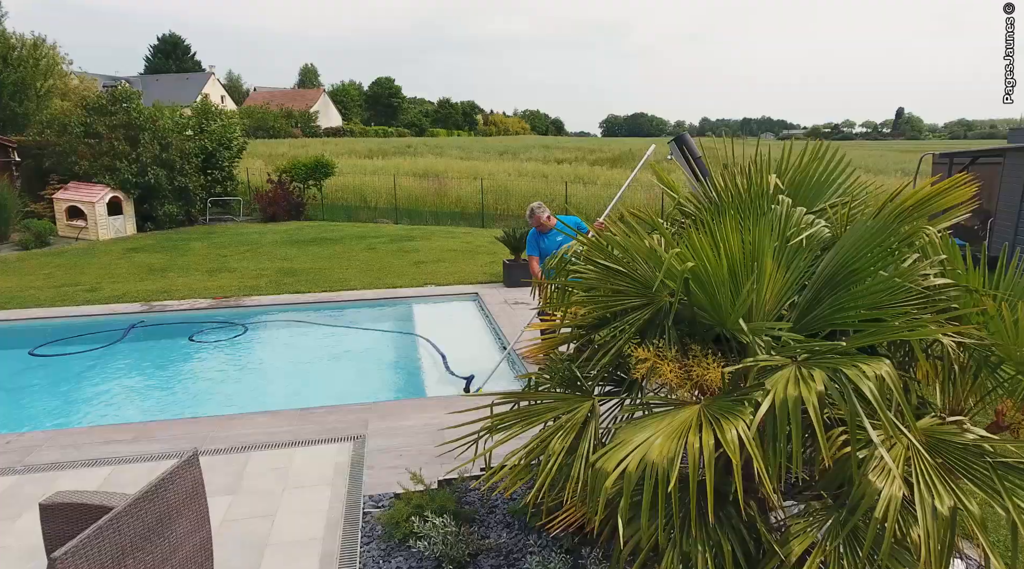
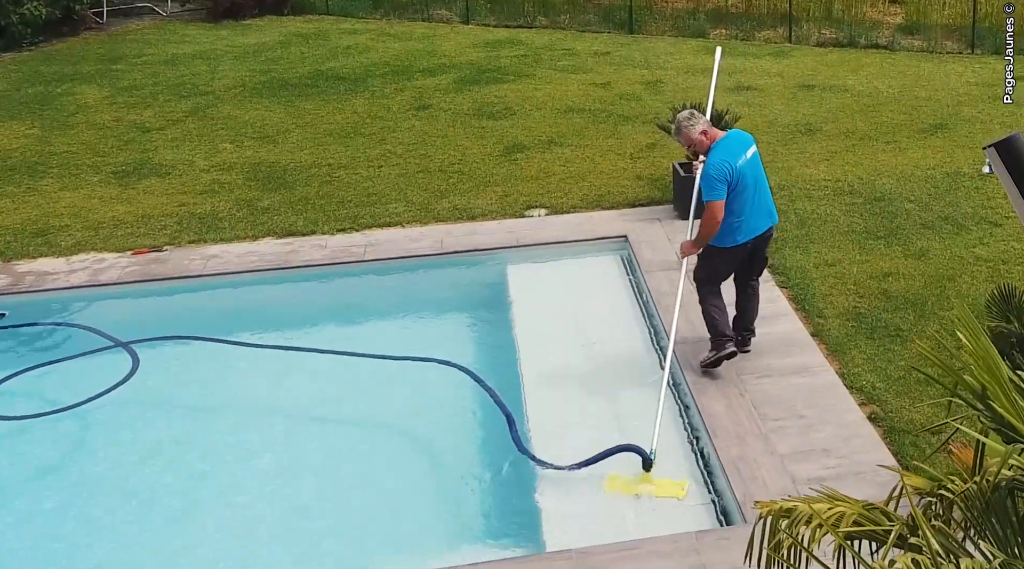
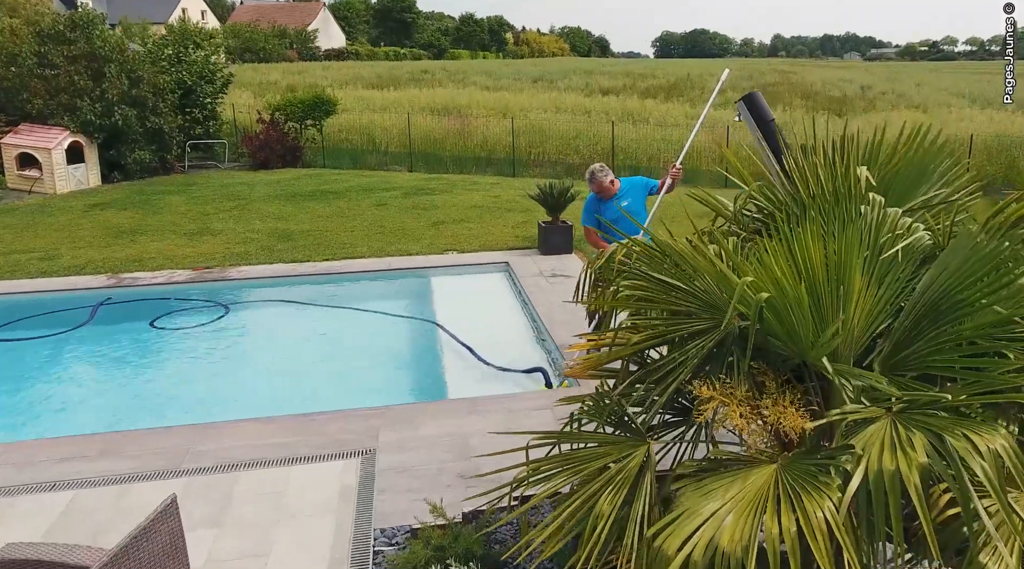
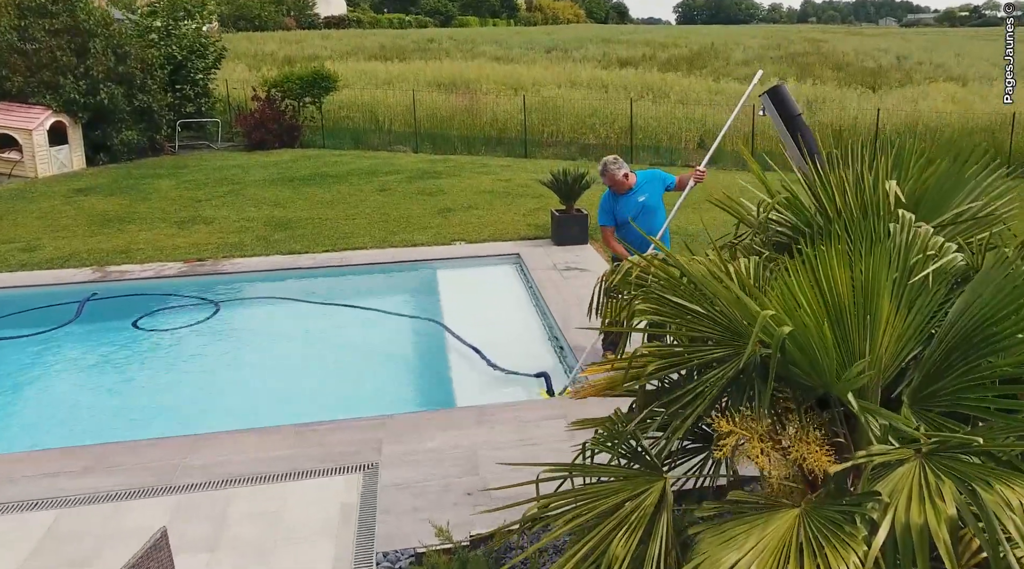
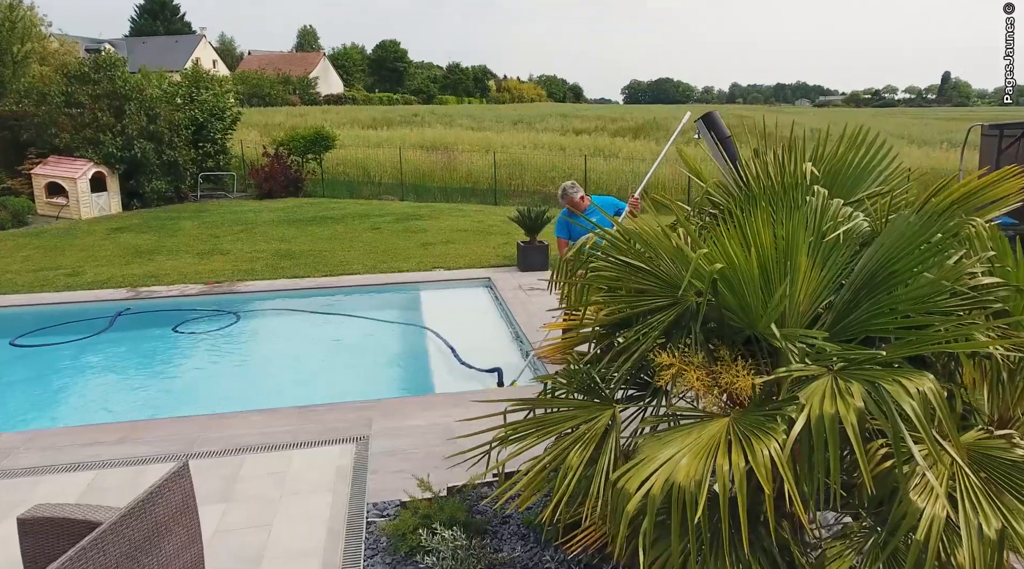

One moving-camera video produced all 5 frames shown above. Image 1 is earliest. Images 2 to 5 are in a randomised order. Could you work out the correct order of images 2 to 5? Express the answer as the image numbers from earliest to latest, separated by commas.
5, 3, 4, 2
